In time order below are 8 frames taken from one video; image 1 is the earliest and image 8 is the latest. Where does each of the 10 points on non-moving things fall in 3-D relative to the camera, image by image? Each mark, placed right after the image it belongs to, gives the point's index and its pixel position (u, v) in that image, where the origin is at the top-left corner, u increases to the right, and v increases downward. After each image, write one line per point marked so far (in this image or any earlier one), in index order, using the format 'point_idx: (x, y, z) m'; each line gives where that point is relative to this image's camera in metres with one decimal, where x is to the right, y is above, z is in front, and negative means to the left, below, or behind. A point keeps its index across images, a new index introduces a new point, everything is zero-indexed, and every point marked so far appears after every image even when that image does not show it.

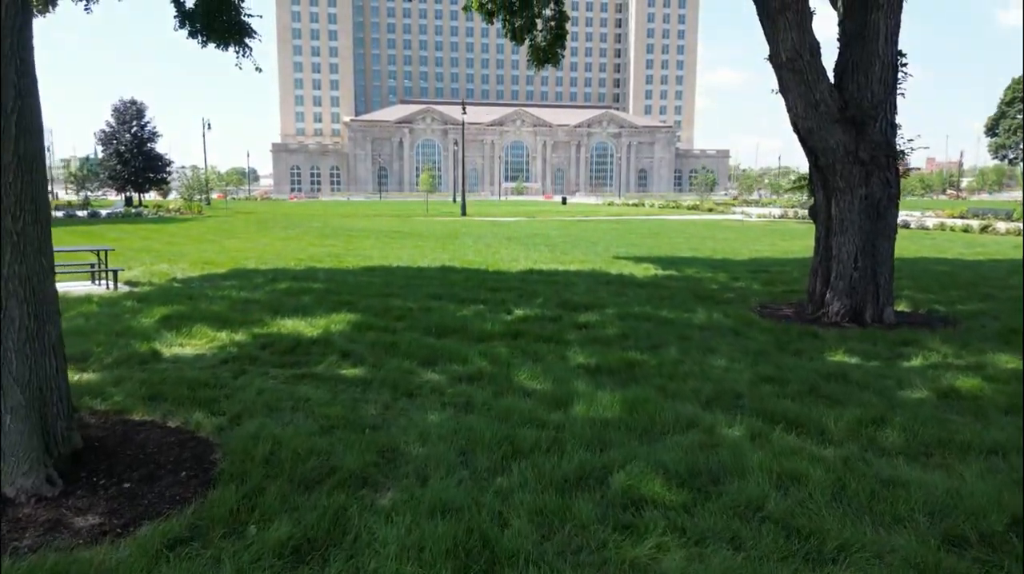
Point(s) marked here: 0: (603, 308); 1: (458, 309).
0: (+1.2, -0.3, +9.2) m
1: (-0.7, -0.3, +9.0) m
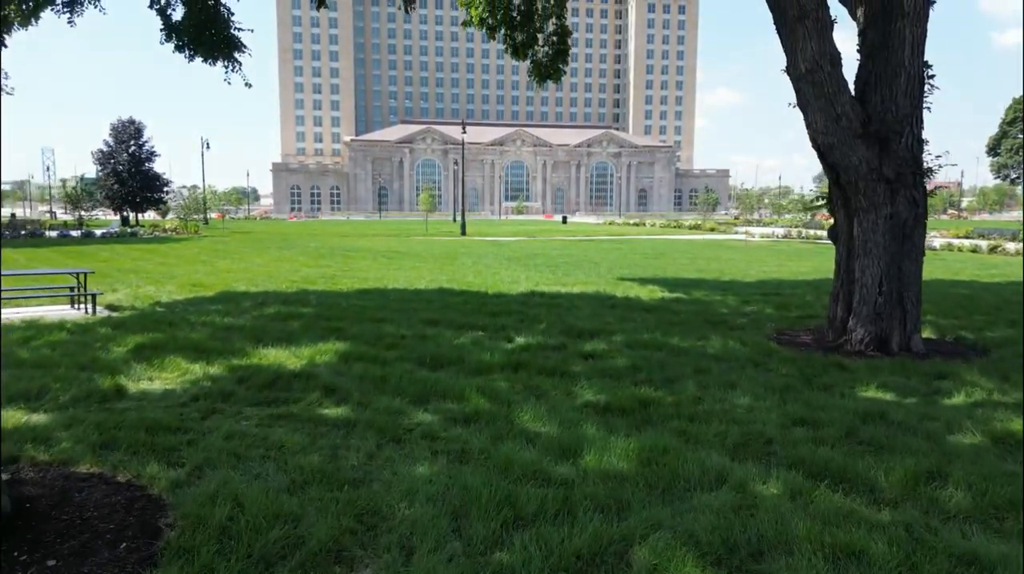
0: (+1.2, -0.6, +8.7) m
1: (-0.7, -0.6, +8.4) m
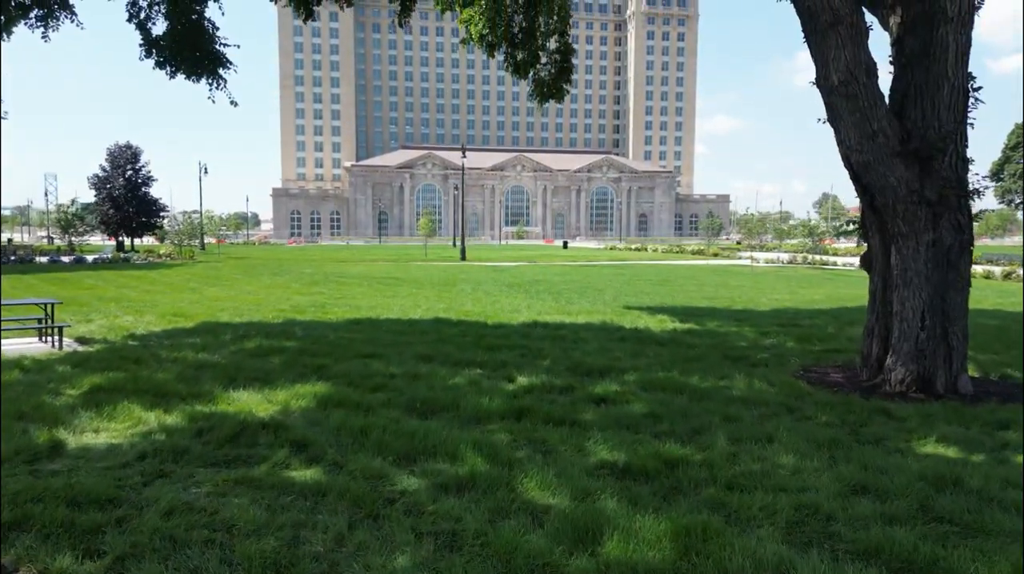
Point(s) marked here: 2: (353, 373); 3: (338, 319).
0: (+1.2, -1.0, +7.8) m
1: (-0.7, -0.9, +7.5) m
2: (-1.7, -0.9, +7.6) m
3: (-3.1, -0.6, +12.7) m
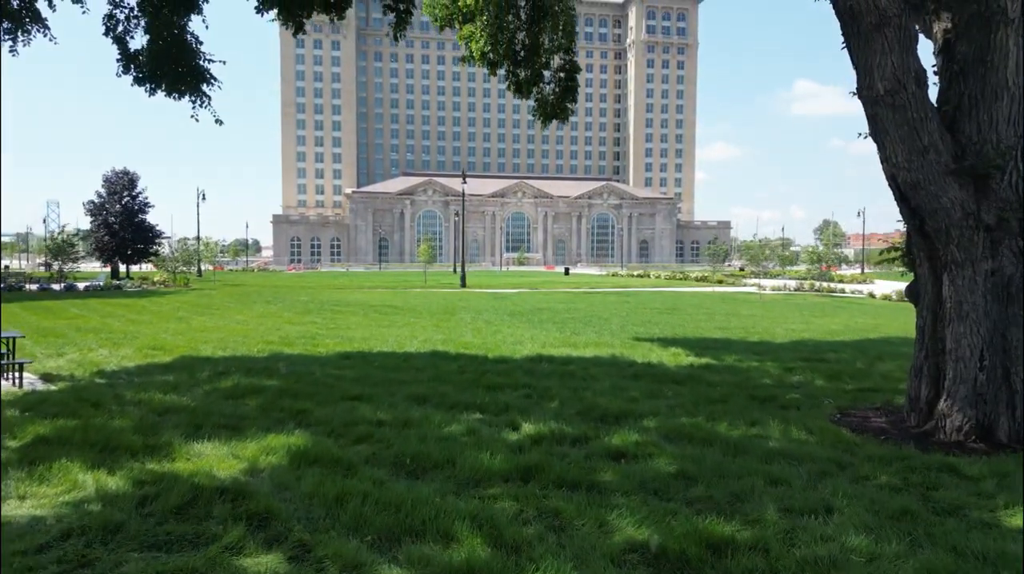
0: (+1.3, -1.3, +6.9) m
1: (-0.6, -1.3, +6.7) m
2: (-1.7, -1.3, +6.7) m
3: (-3.1, -1.1, +11.8) m
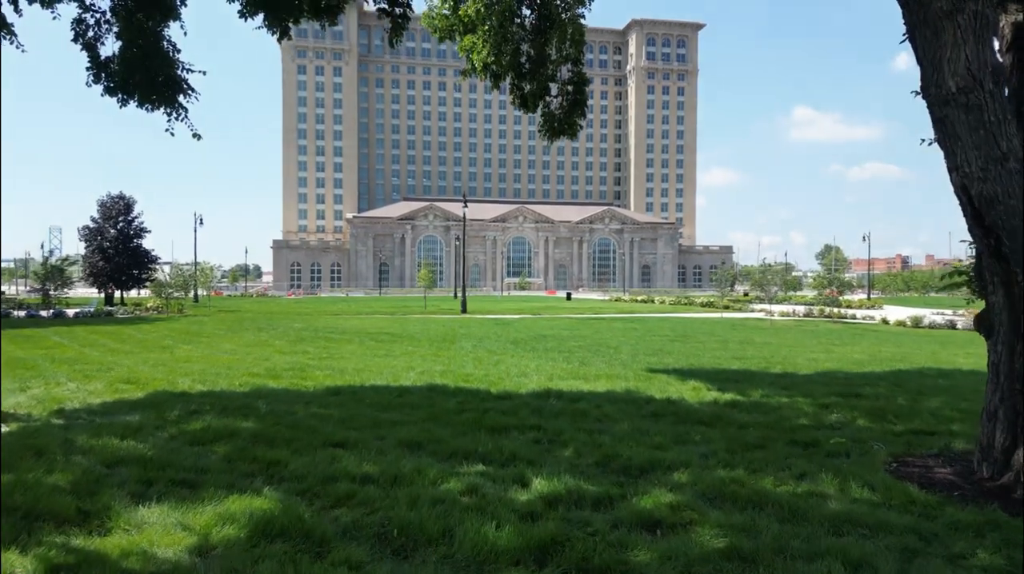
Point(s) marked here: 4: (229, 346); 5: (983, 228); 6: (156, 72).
0: (+1.3, -1.5, +5.9) m
1: (-0.6, -1.5, +5.7) m
2: (-1.6, -1.5, +5.7) m
3: (-3.0, -1.5, +10.8) m
4: (-7.3, -1.5, +18.3) m
5: (+3.7, +0.5, +5.6) m
6: (-4.8, +2.9, +9.6) m
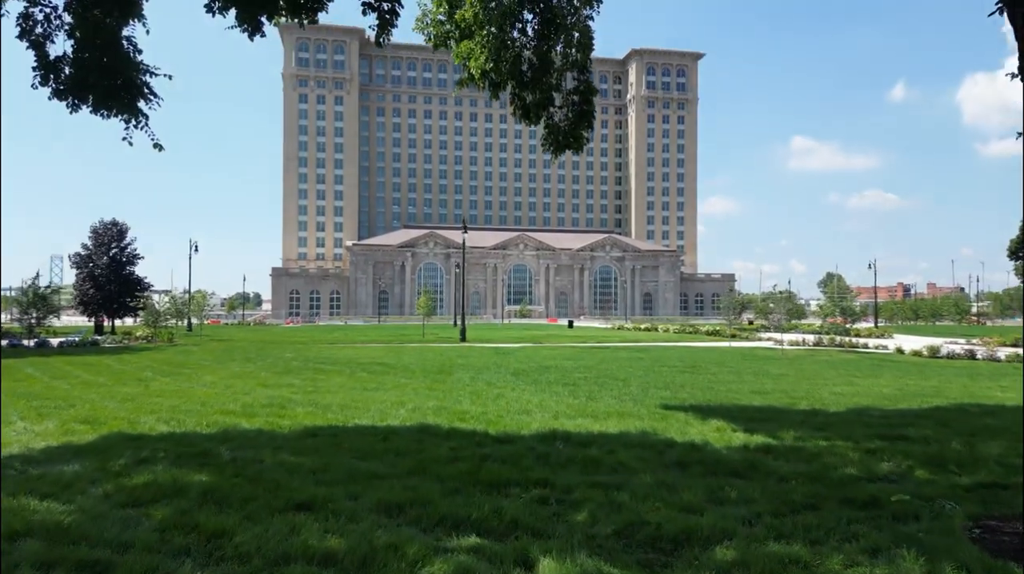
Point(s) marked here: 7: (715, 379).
0: (+1.3, -1.7, +4.7) m
1: (-0.6, -1.7, +4.5) m
2: (-1.6, -1.7, +4.6) m
3: (-3.0, -1.9, +9.7) m
4: (-7.3, -2.2, +17.1) m
5: (+3.7, +0.3, +4.5) m
6: (-4.8, +2.6, +8.6) m
7: (+5.0, -2.2, +17.2) m
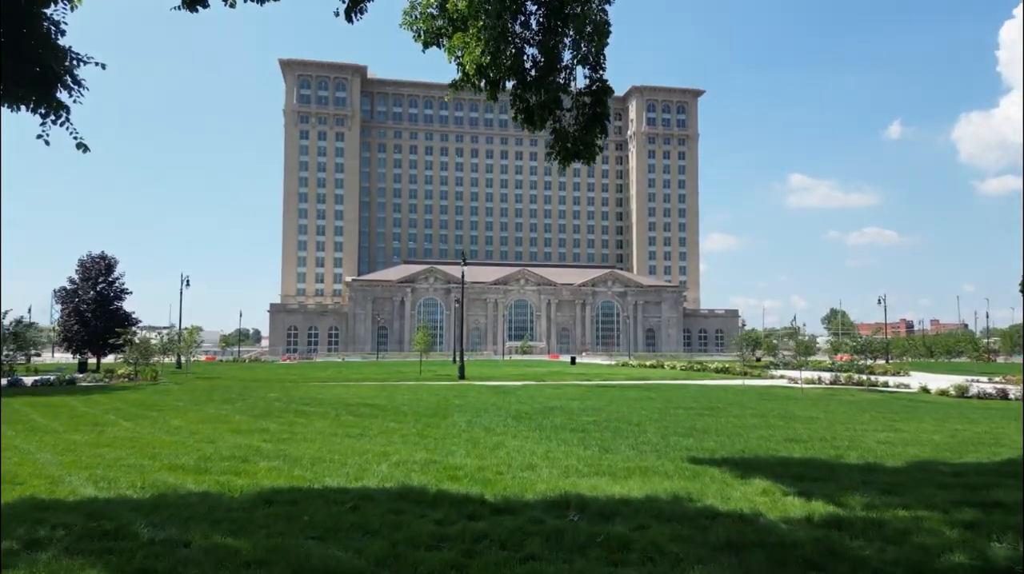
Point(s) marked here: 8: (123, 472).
0: (+1.3, -1.8, +3.0) m
1: (-0.5, -1.8, +2.7) m
2: (-1.6, -1.8, +2.8) m
3: (-3.0, -2.3, +7.9) m
4: (-7.2, -2.9, +15.3) m
5: (+3.7, +0.2, +2.9) m
6: (-4.8, +2.3, +7.1) m
7: (+5.0, -3.0, +15.4) m
8: (-5.1, -2.4, +9.3) m
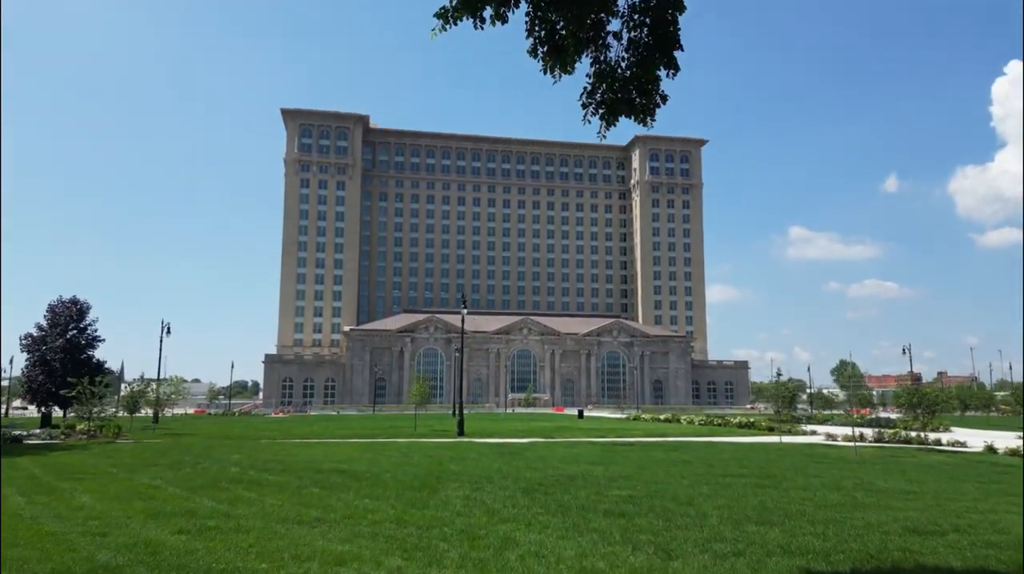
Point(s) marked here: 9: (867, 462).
0: (+1.5, -1.5, -0.5) m
1: (-0.4, -1.5, -0.8) m
2: (-1.4, -1.5, -0.7) m
3: (-2.8, -2.3, +4.4) m
4: (-7.1, -3.5, +11.7) m
5: (+3.9, +0.5, -0.5) m
6: (-4.7, +2.3, +3.9) m
7: (+5.2, -3.5, +11.8) m
8: (-4.9, -2.5, +5.8) m
9: (+9.9, -4.8, +19.5) m
